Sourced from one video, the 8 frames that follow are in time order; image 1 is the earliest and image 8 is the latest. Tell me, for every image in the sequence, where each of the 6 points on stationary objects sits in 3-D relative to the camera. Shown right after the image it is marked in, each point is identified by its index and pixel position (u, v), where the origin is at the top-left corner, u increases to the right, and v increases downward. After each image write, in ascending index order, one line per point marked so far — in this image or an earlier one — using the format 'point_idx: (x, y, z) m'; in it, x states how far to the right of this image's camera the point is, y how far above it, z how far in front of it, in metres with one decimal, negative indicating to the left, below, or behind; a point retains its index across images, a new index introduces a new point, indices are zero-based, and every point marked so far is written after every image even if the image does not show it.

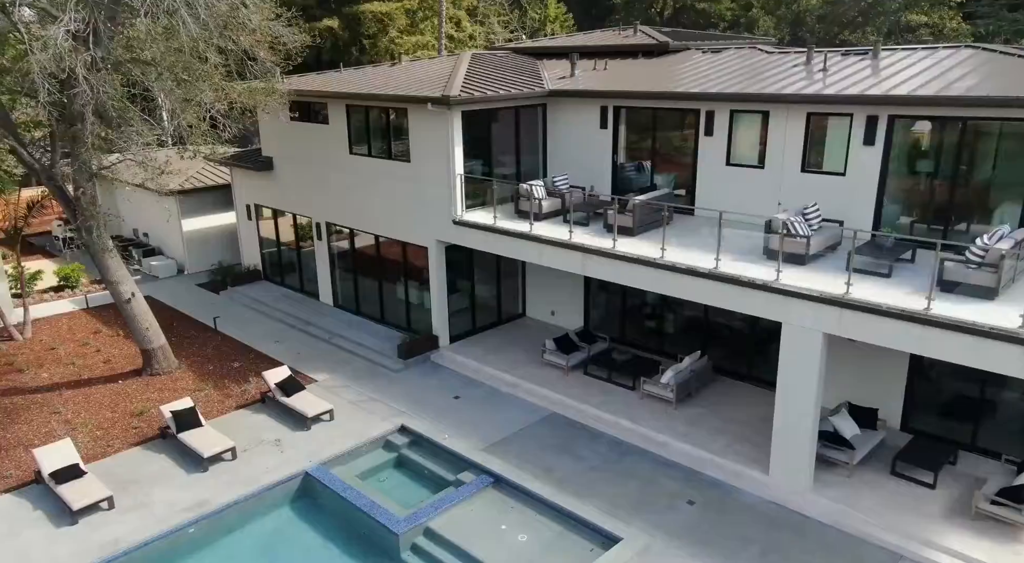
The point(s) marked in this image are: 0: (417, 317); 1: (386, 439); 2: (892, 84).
0: (-2.1, -0.8, +16.5) m
1: (-2.2, -2.7, +12.6) m
2: (+5.9, +3.1, +11.5) m
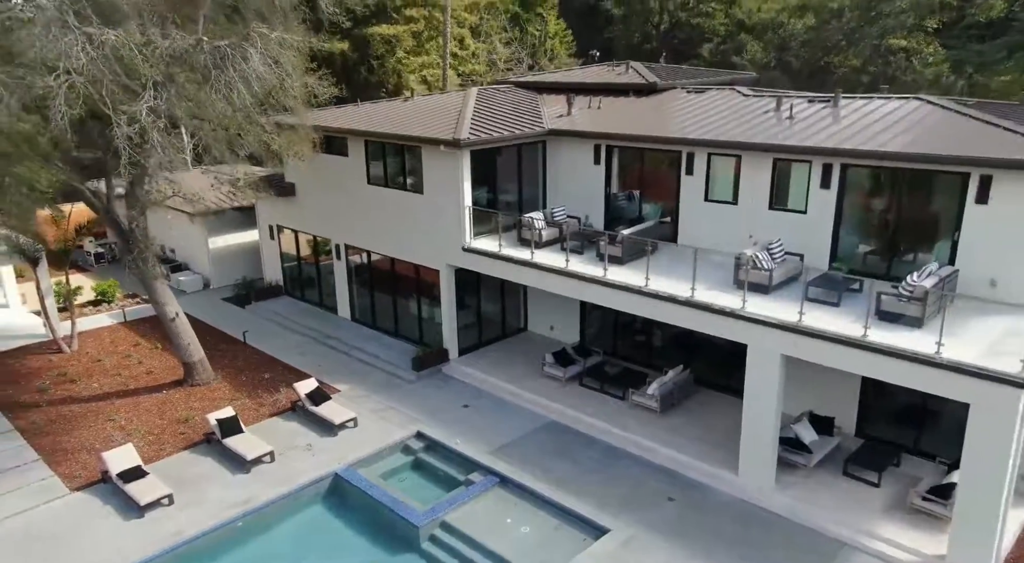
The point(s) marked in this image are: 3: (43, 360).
0: (-2.0, -1.2, +18.2) m
1: (-2.1, -3.1, +14.3) m
2: (+5.9, +2.6, +13.2) m
3: (-11.3, -1.9, +18.0) m
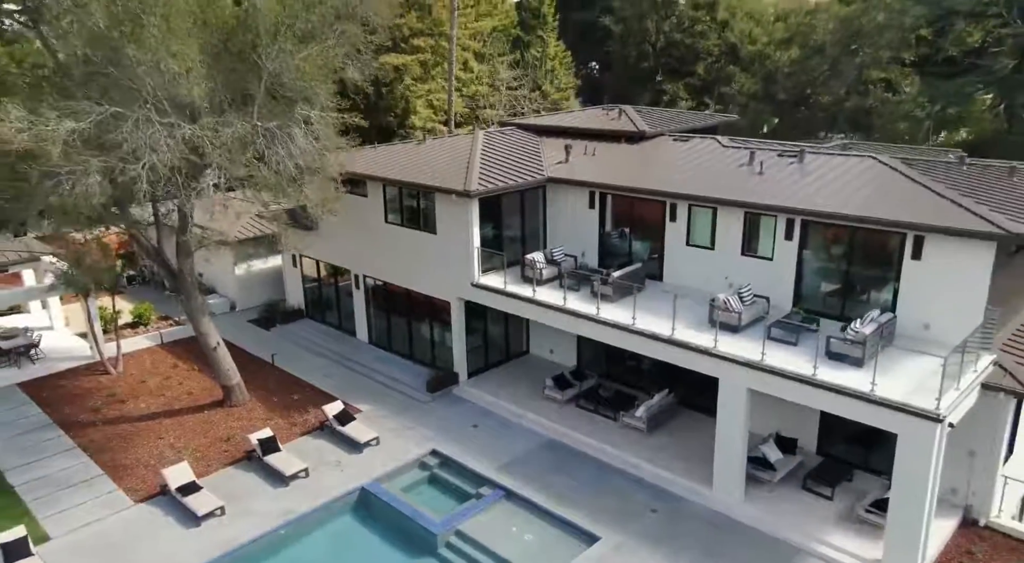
0: (-1.9, -2.0, +20.1) m
1: (-2.0, -3.9, +16.3) m
2: (+6.0, +1.8, +15.2) m
3: (-11.2, -2.7, +20.0) m
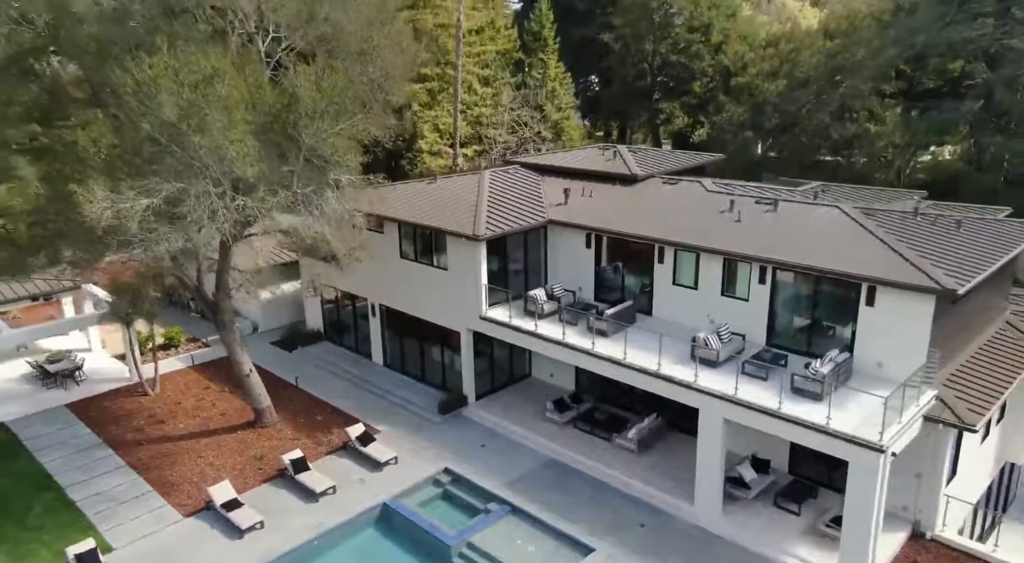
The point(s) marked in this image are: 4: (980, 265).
0: (-1.8, -2.9, +22.0) m
1: (-1.9, -4.8, +18.2) m
2: (+6.1, +1.0, +17.1) m
3: (-11.1, -3.5, +21.9) m
4: (+9.5, +0.3, +15.4) m
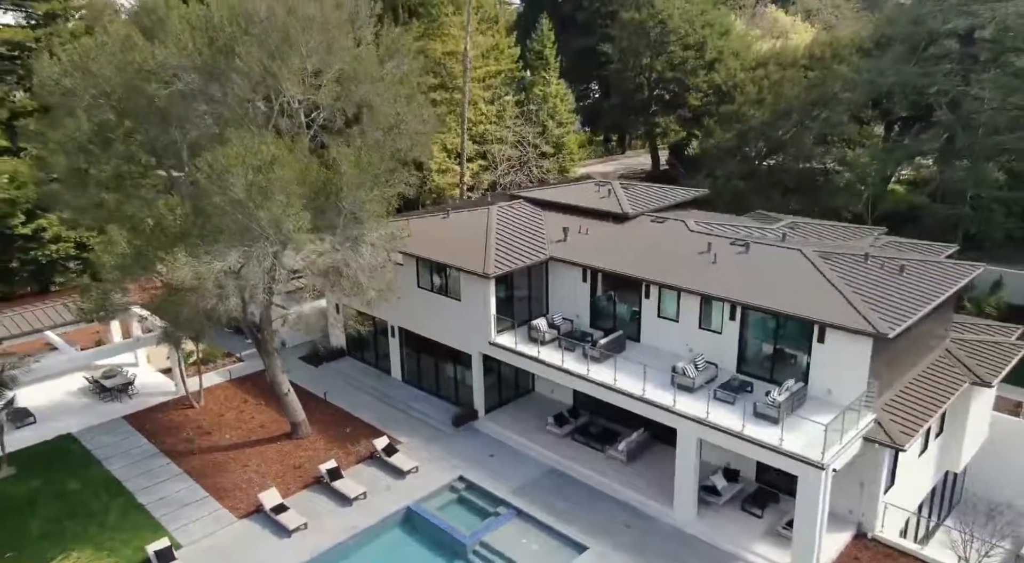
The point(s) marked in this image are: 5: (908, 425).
0: (-1.6, -3.7, +24.9) m
1: (-1.7, -5.7, +21.0) m
2: (+6.3, 0.0, +19.8) m
3: (-10.9, -4.4, +24.8) m
4: (+9.7, -0.7, +18.2) m
5: (+9.2, -3.4, +17.6) m
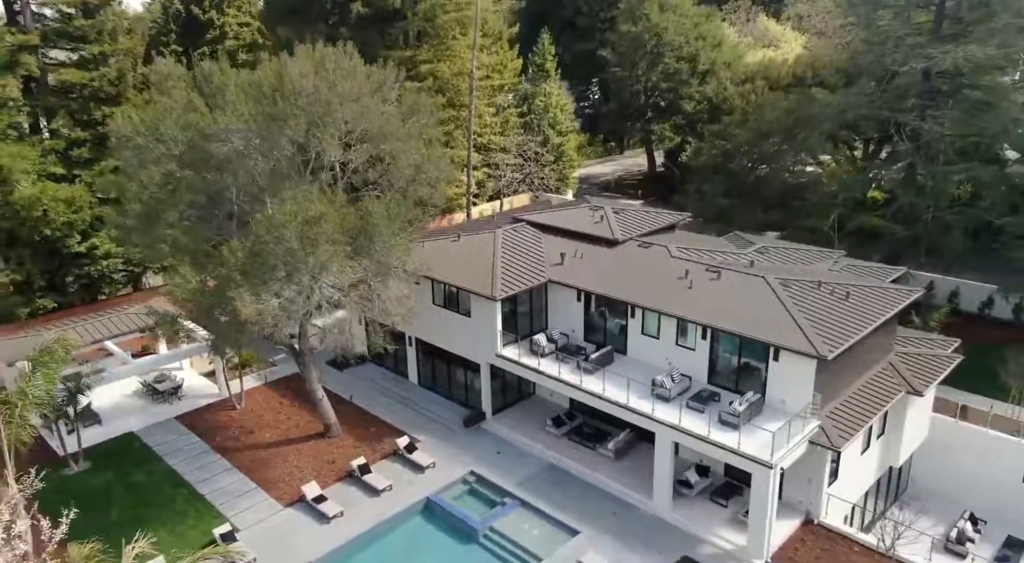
0: (-1.5, -4.4, +28.3) m
1: (-1.6, -6.4, +24.5) m
2: (+6.4, -0.8, +23.2) m
3: (-10.8, -5.1, +28.3) m
4: (+9.8, -1.5, +21.6) m
5: (+9.4, -4.2, +21.0) m
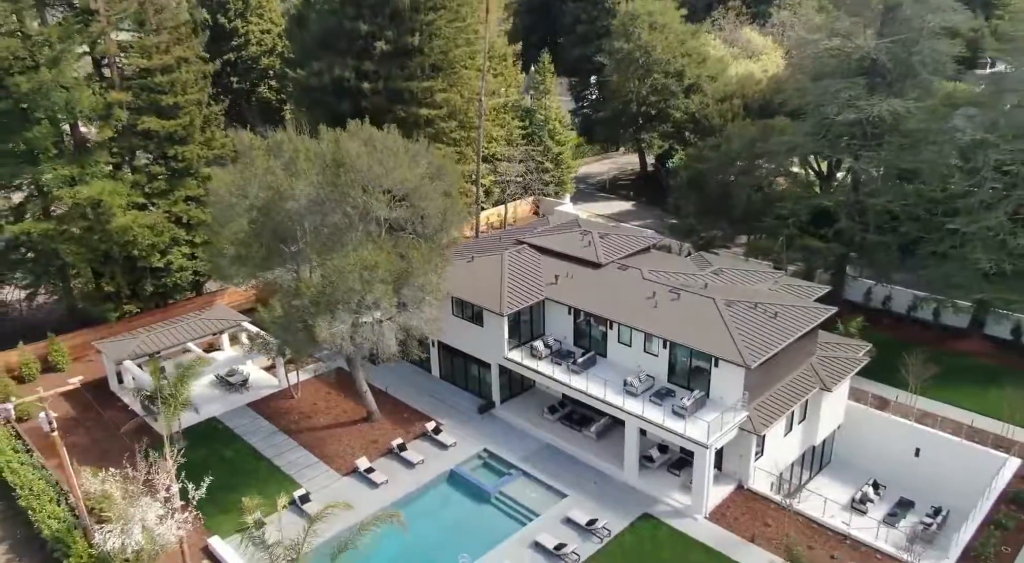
0: (-1.3, -5.1, +35.3) m
1: (-1.4, -7.2, +31.6) m
2: (+6.6, -1.6, +30.0) m
3: (-10.6, -5.7, +35.3) m
4: (+10.0, -2.4, +28.4) m
5: (+9.5, -5.1, +27.9) m
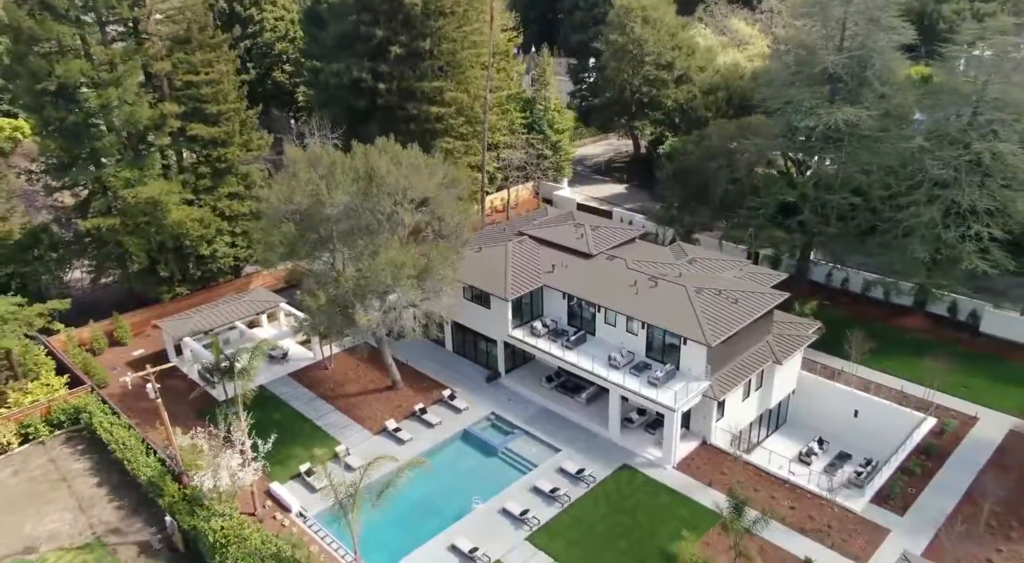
0: (-1.1, -4.4, +41.2) m
1: (-1.3, -6.7, +37.6) m
2: (+6.7, -1.2, +35.7) m
3: (-10.4, -5.1, +41.3) m
4: (+10.1, -2.0, +34.2) m
5: (+9.7, -4.8, +33.9) m
